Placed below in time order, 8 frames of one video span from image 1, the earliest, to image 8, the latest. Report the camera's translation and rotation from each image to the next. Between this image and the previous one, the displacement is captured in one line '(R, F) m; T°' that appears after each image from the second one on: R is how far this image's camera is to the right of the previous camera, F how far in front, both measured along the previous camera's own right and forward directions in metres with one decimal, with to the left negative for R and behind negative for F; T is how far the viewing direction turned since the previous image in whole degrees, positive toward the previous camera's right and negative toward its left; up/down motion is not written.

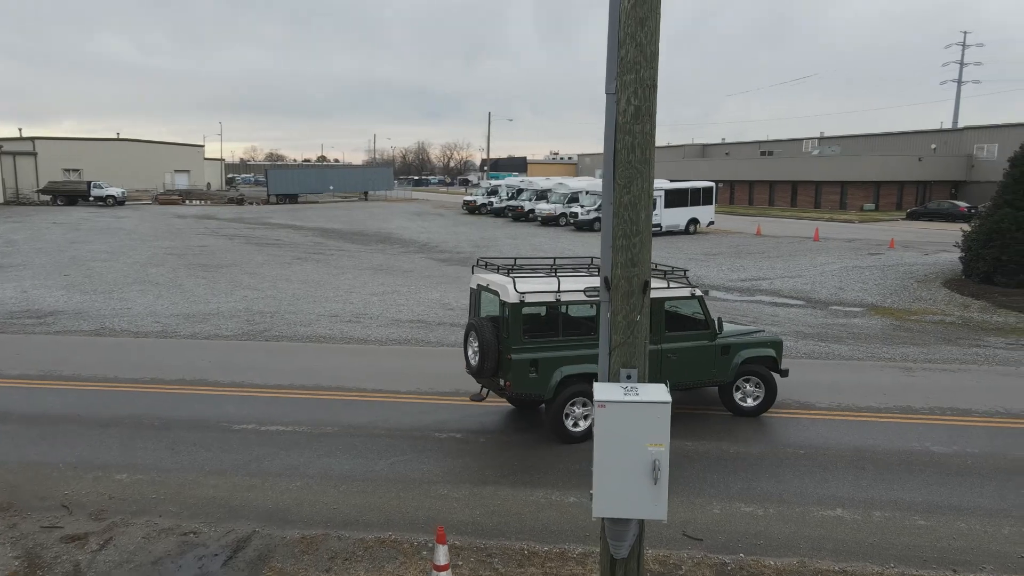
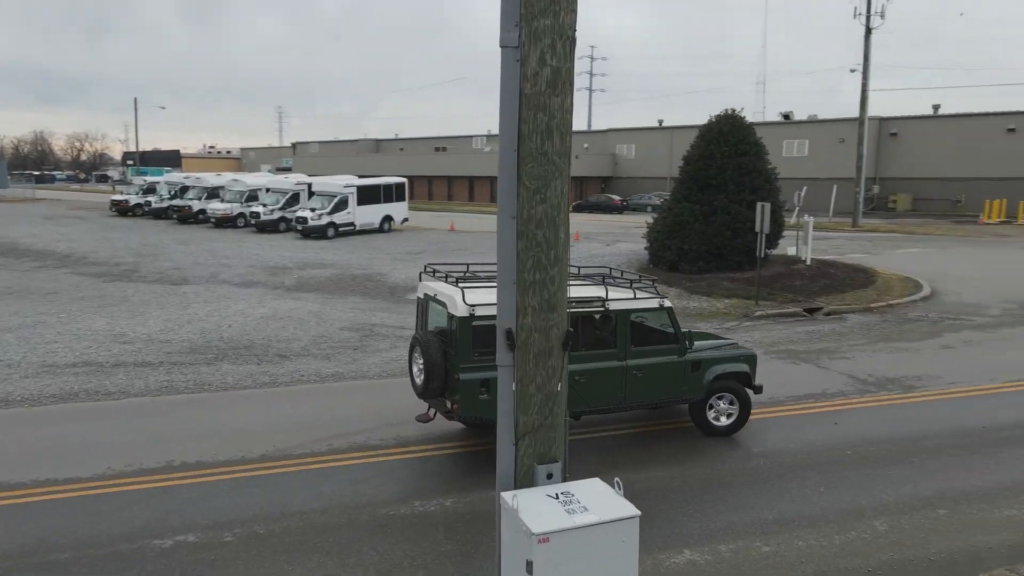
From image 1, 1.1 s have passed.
(+0.3, +1.6) m; +6°
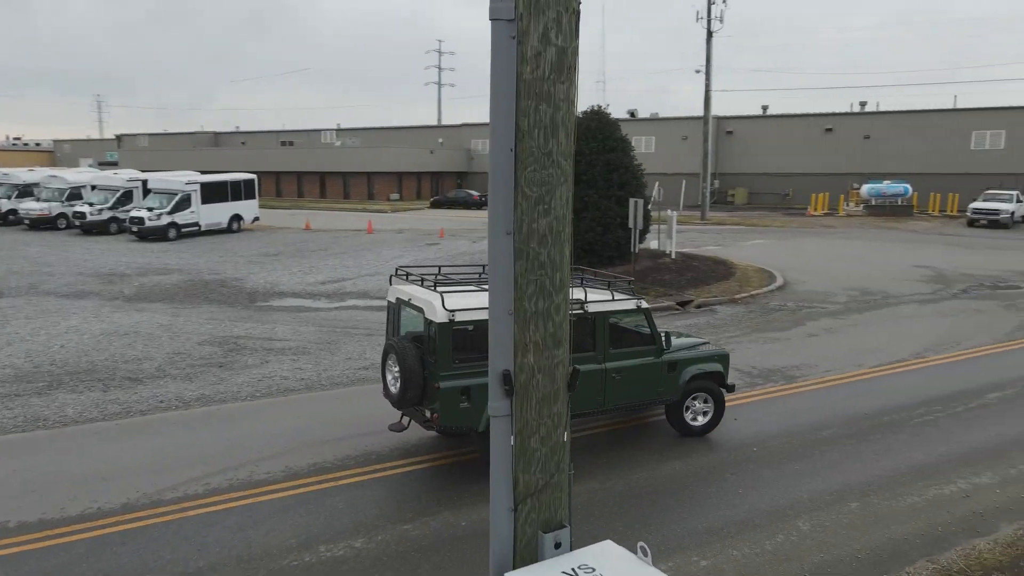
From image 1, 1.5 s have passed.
(-0.5, +0.6) m; +11°
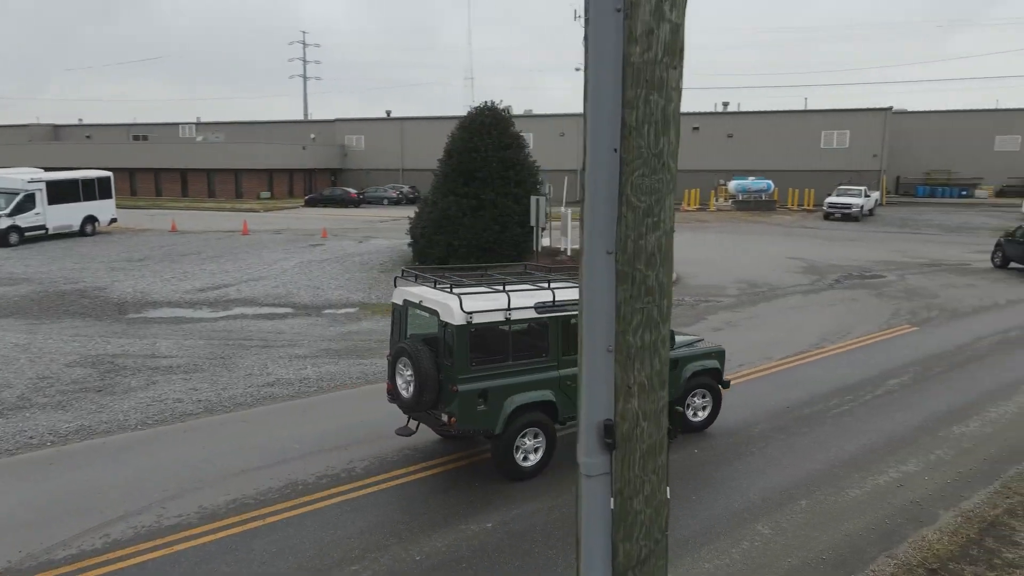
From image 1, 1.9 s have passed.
(-0.6, +0.5) m; +10°
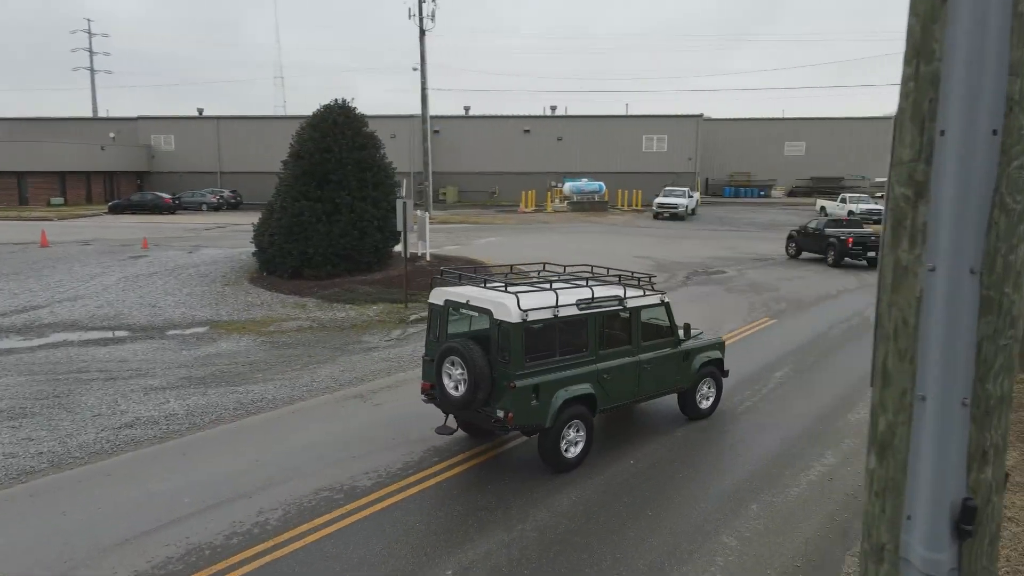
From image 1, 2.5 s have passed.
(-0.9, +0.8) m; +14°
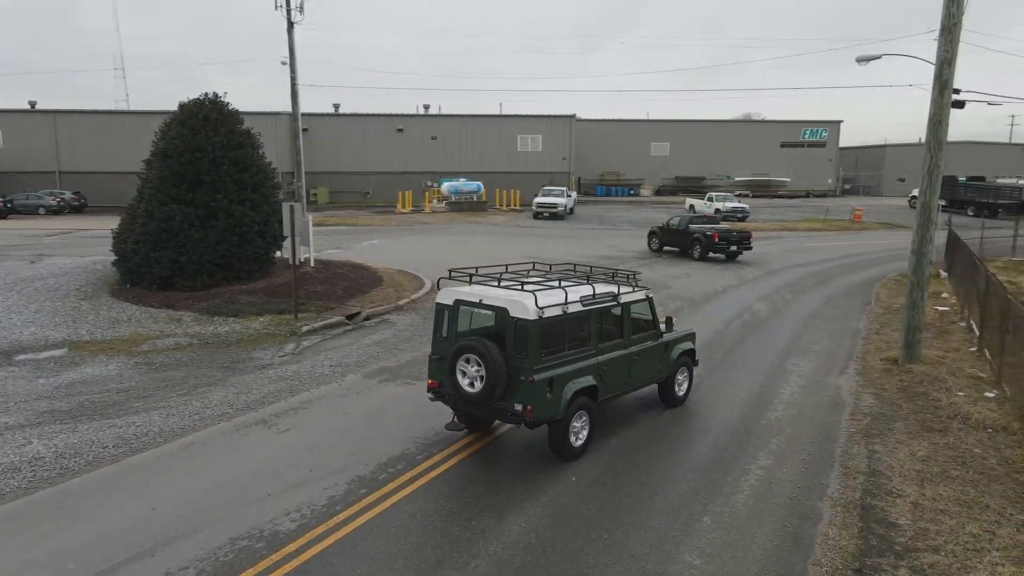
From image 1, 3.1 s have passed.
(-0.6, +0.6) m; +10°
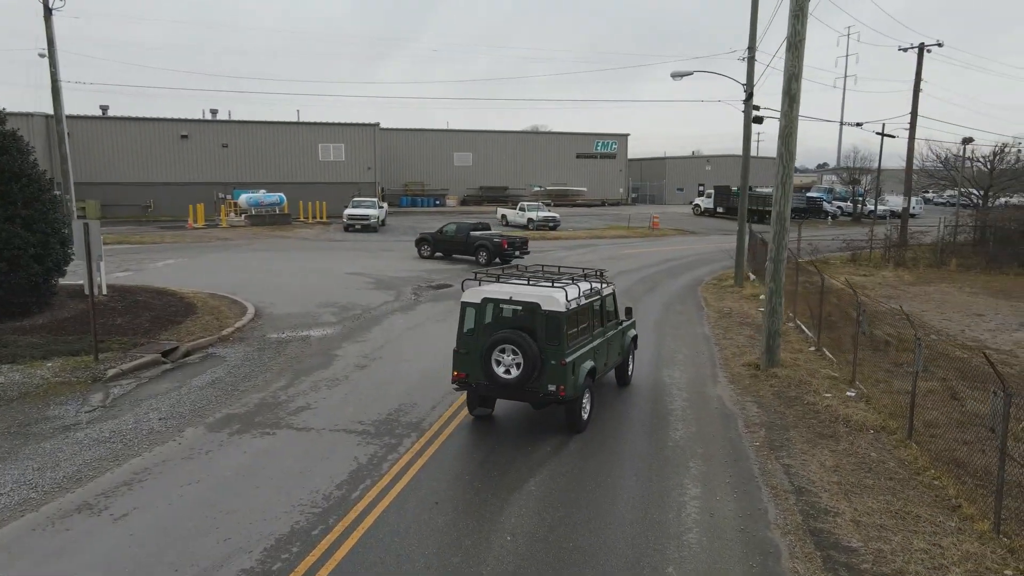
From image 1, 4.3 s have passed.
(-1.0, +1.2) m; +16°
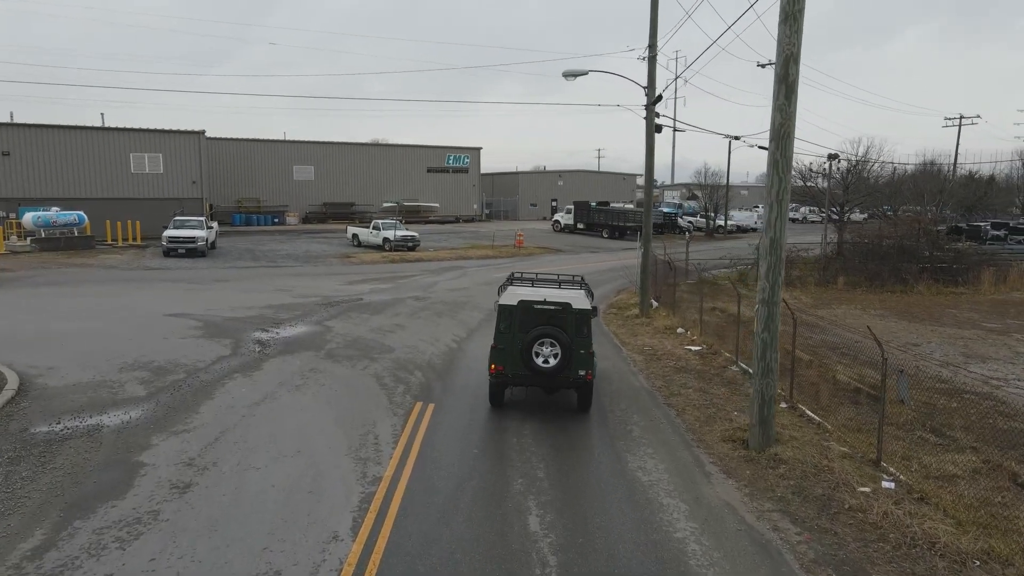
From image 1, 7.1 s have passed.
(-0.7, +3.8) m; +12°
